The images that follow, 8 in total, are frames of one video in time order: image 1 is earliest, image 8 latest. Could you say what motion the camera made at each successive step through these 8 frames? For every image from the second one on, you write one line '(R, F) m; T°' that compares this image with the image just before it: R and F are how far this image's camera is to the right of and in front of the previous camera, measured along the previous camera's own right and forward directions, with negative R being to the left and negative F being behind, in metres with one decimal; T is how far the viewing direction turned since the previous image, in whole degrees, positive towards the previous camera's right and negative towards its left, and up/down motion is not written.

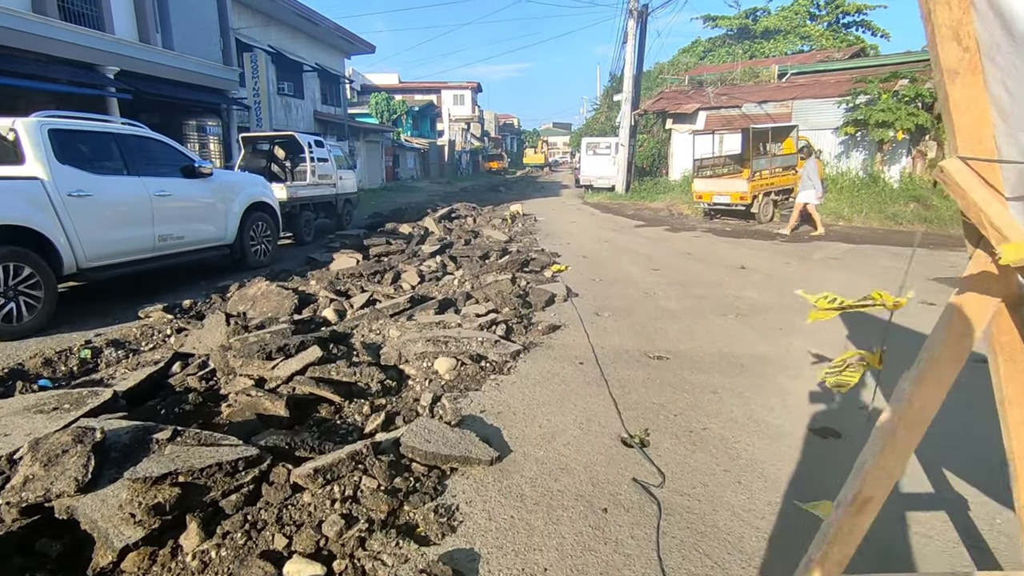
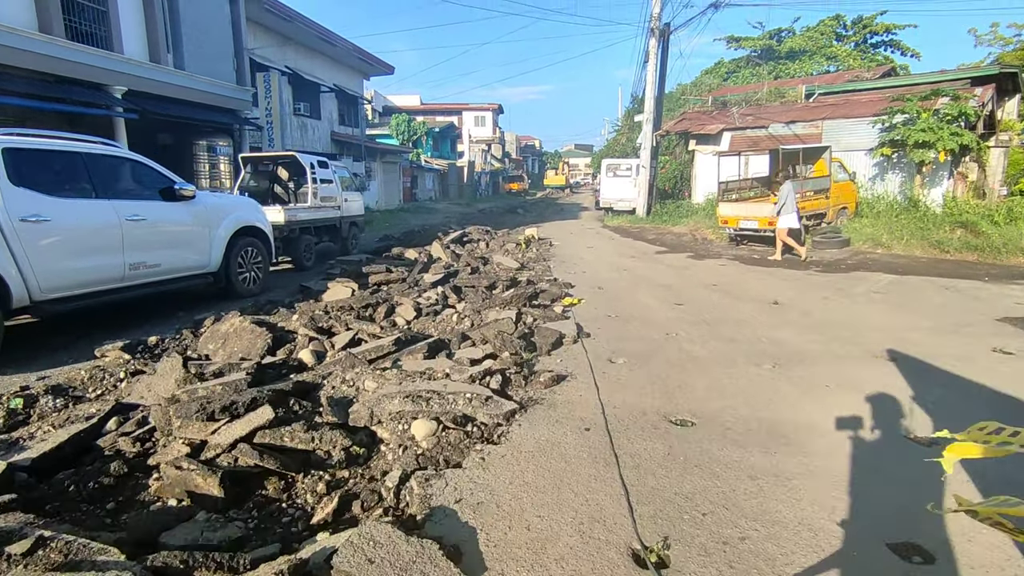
(+0.2, +0.8) m; -2°
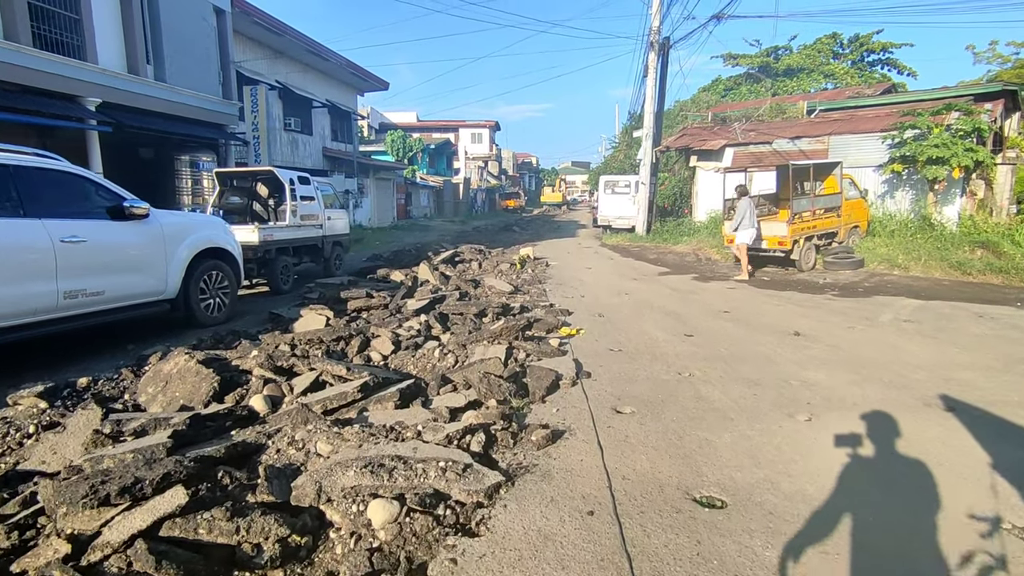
(+0.1, +0.8) m; 0°
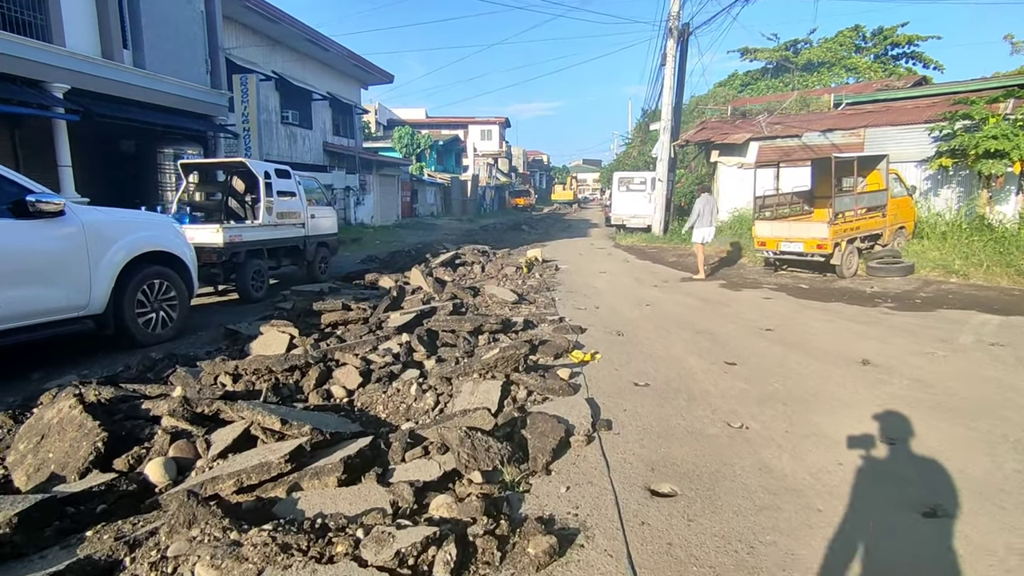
(+0.1, +1.3) m; -1°
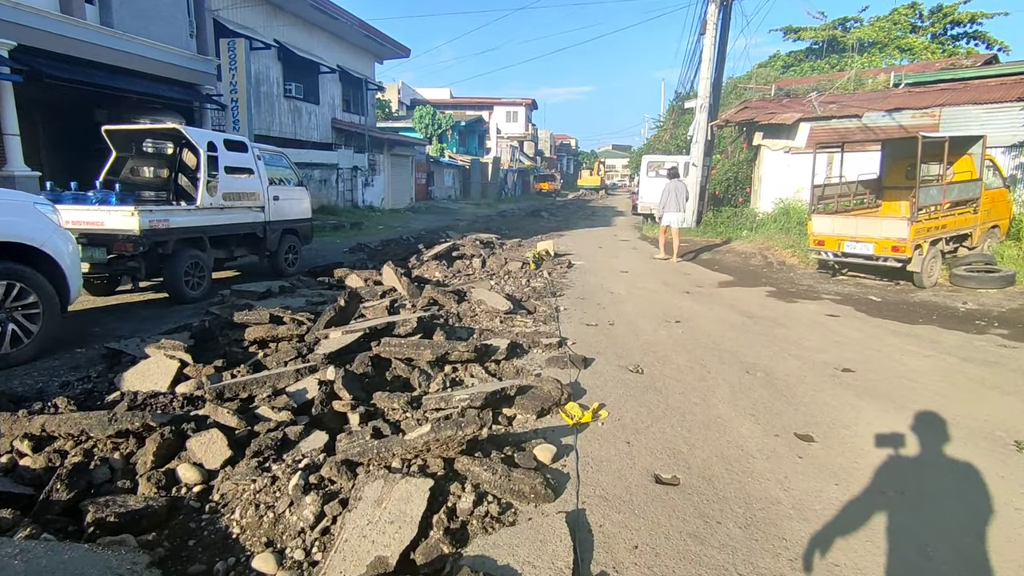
(+0.4, +1.9) m; -2°
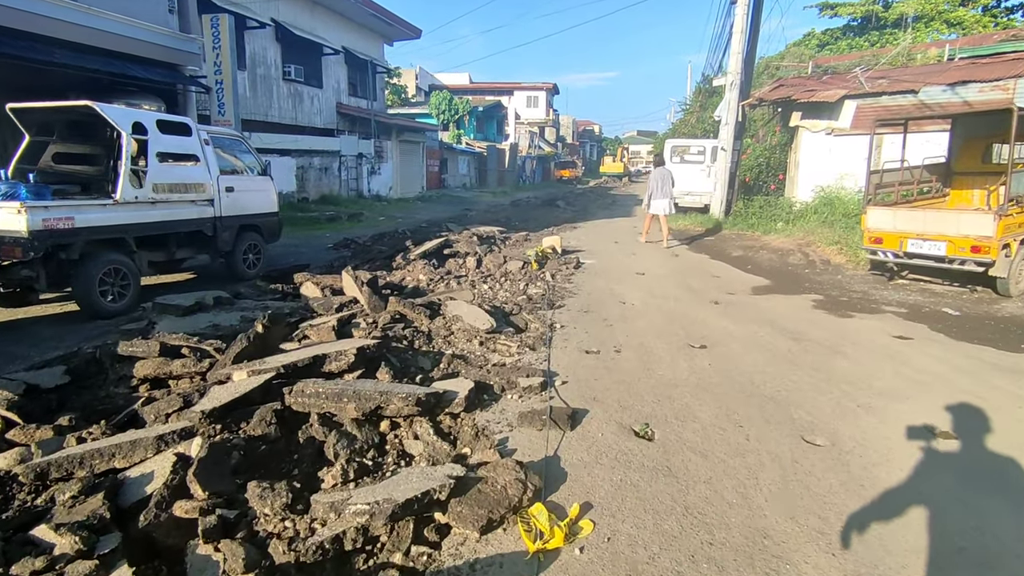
(+0.4, +1.5) m; -2°
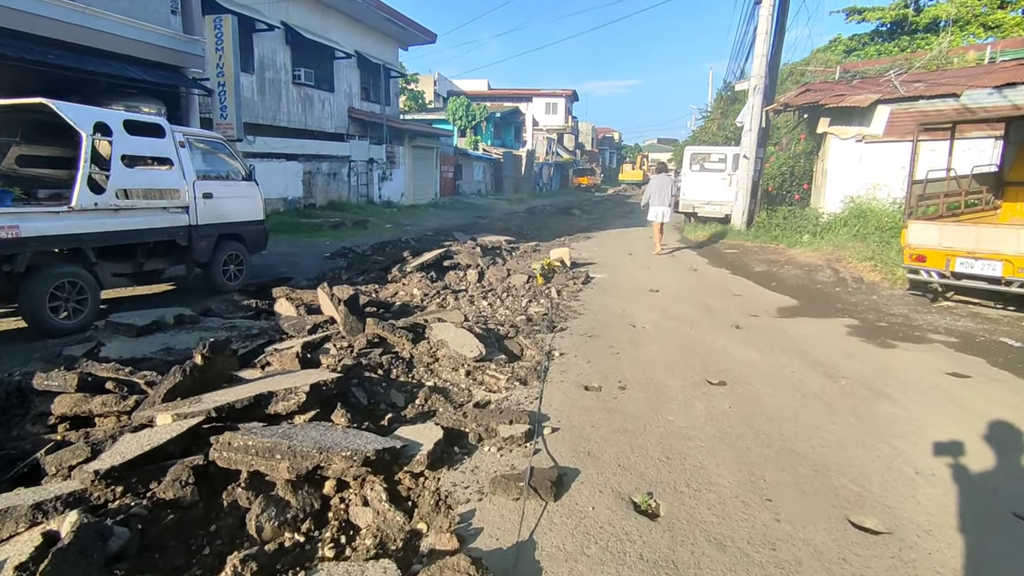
(+0.2, +0.7) m; -2°
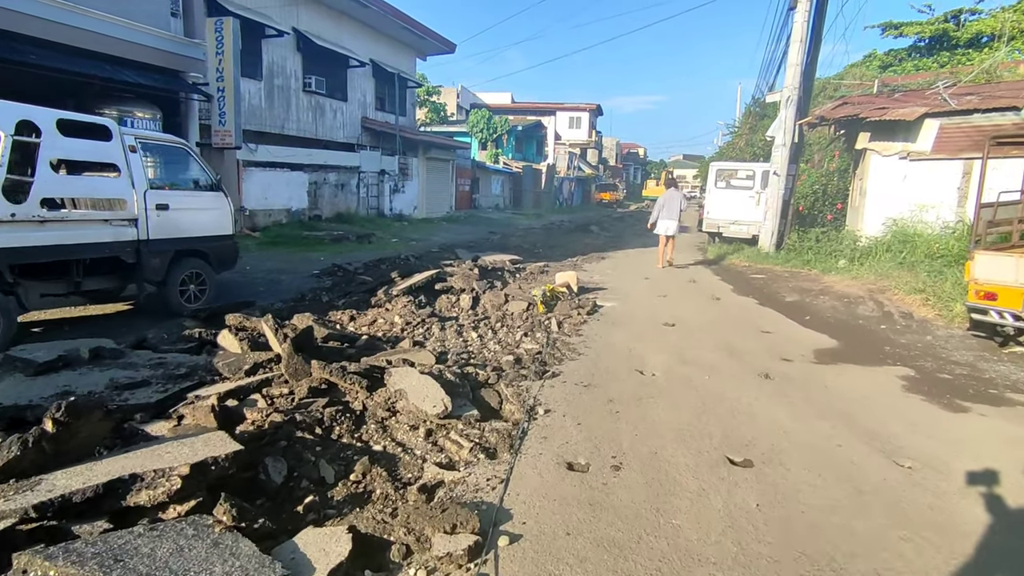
(+0.3, +1.0) m; -2°
